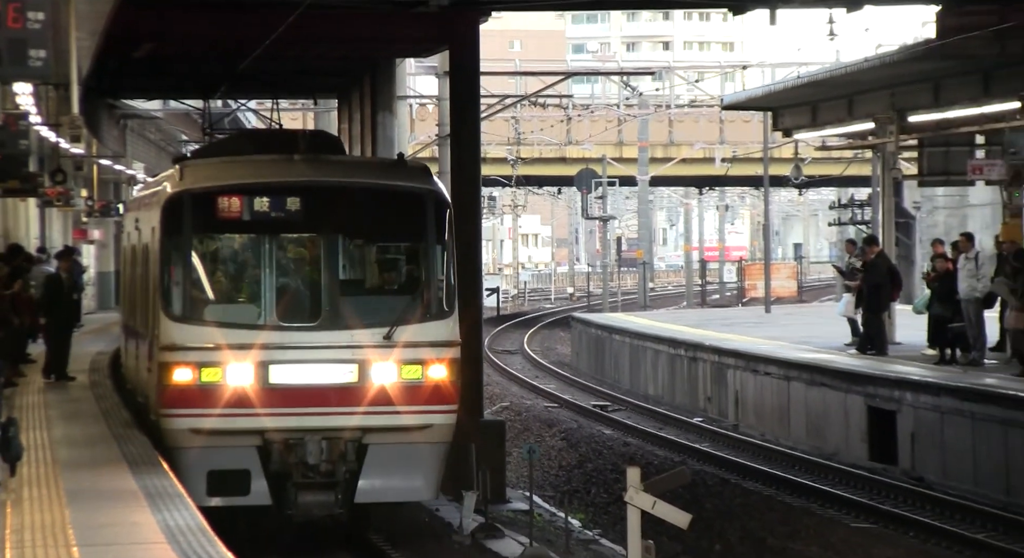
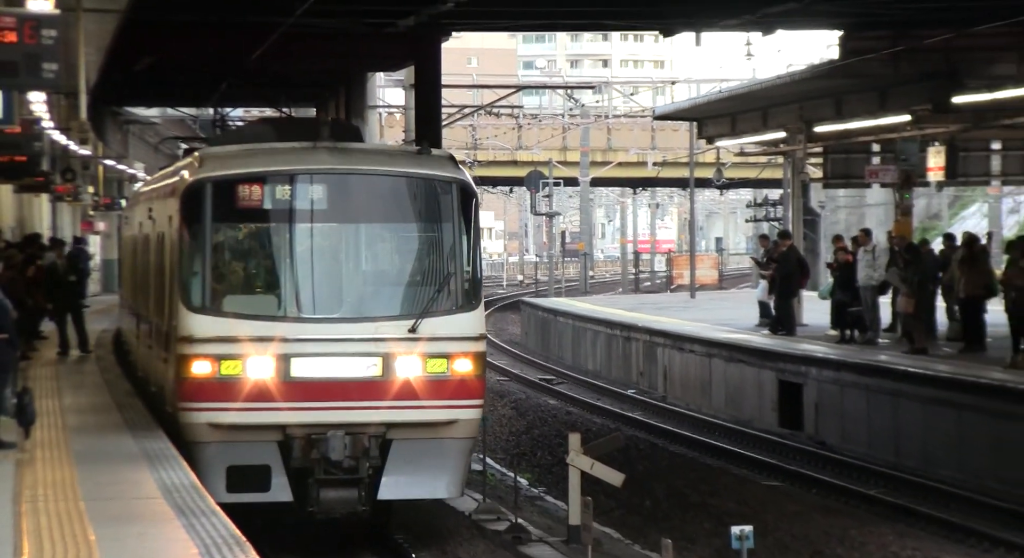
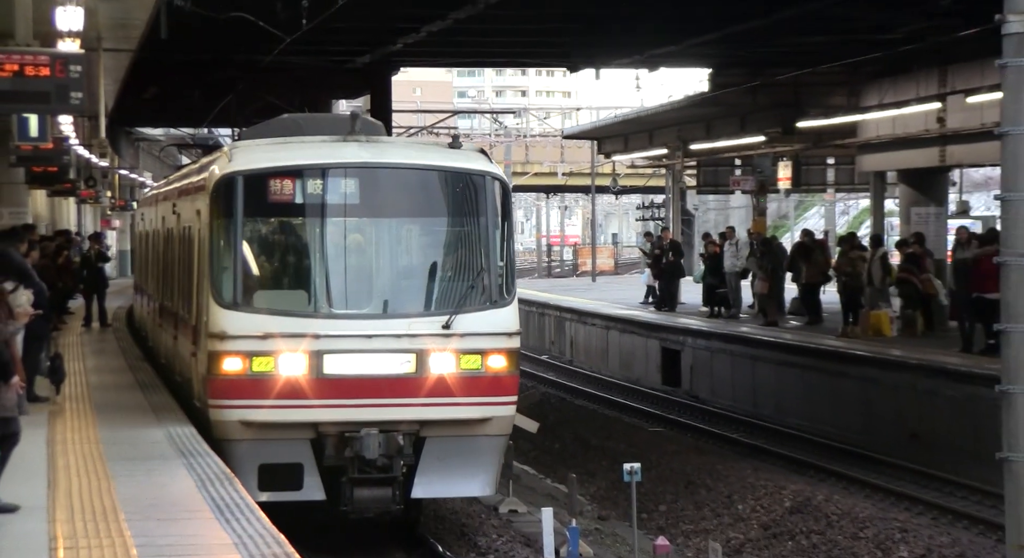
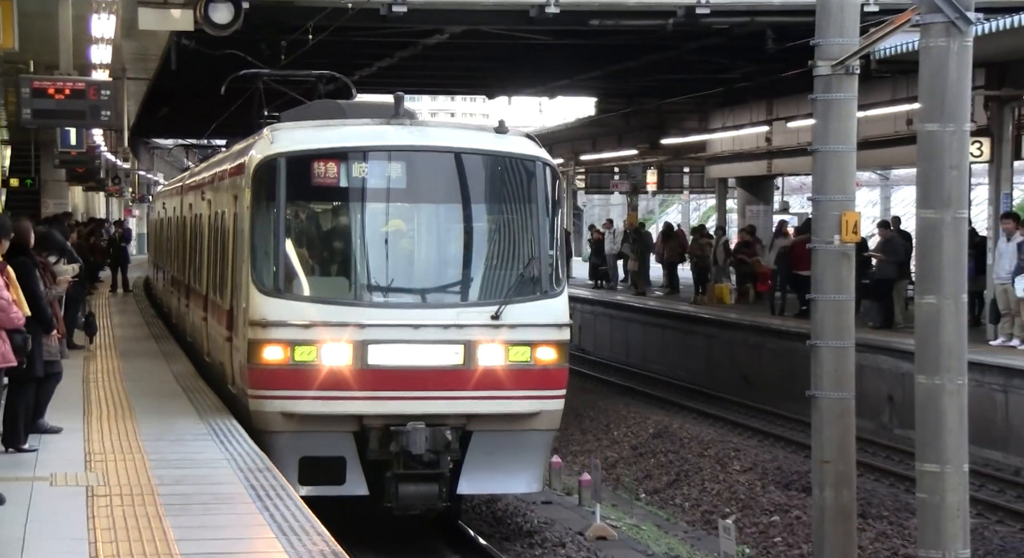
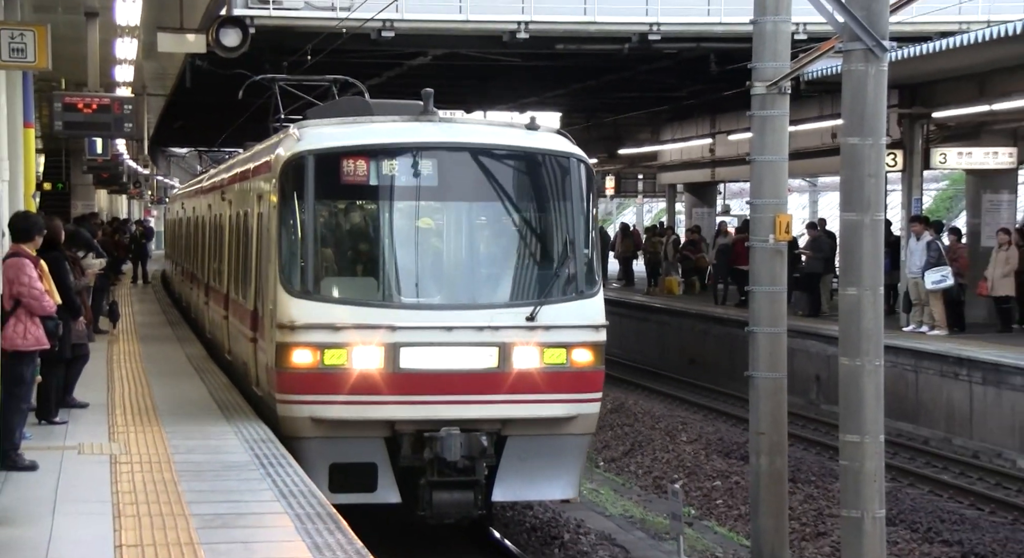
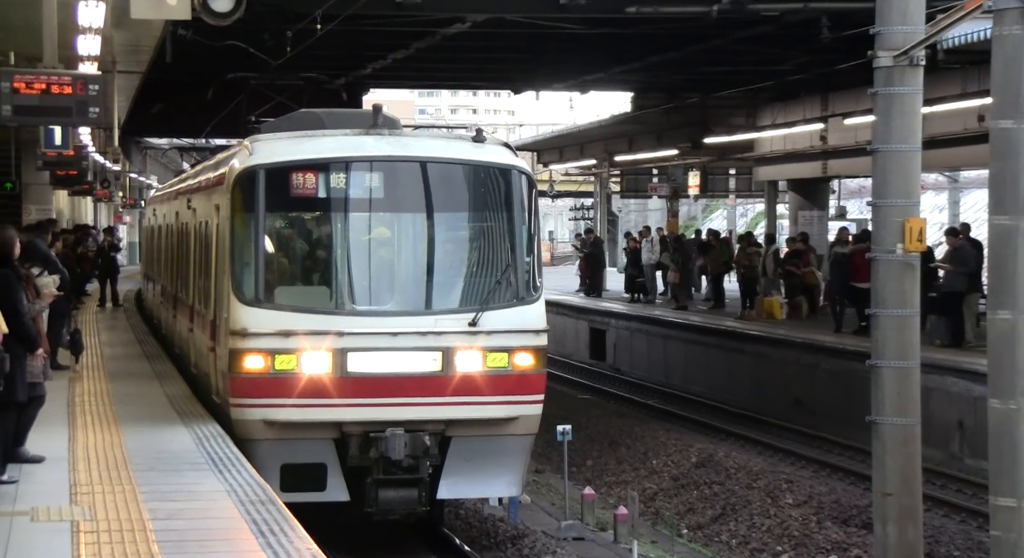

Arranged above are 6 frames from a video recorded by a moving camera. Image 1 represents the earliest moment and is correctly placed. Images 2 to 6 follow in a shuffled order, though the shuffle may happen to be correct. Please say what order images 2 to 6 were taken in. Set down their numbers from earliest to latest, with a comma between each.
2, 3, 6, 4, 5
